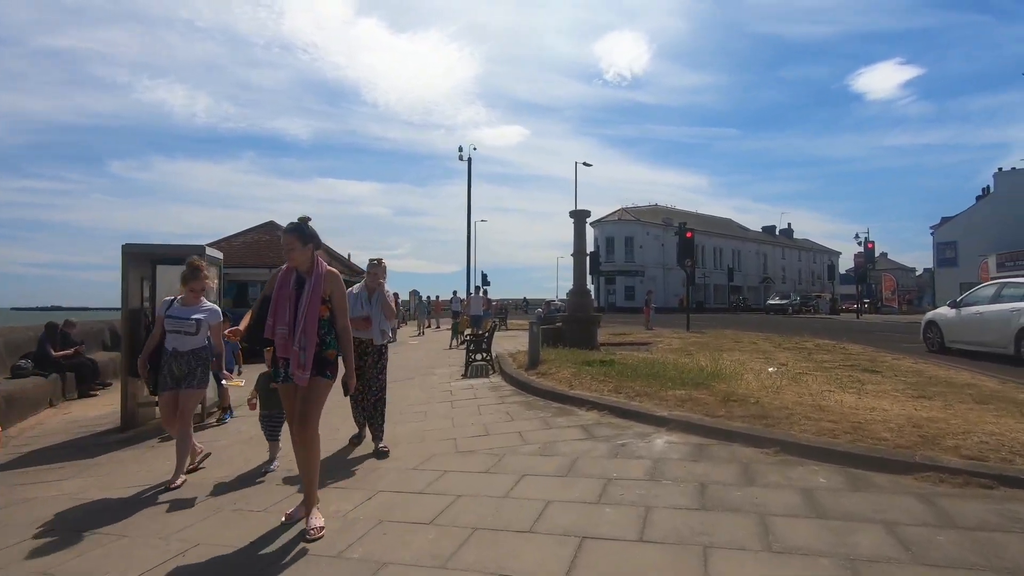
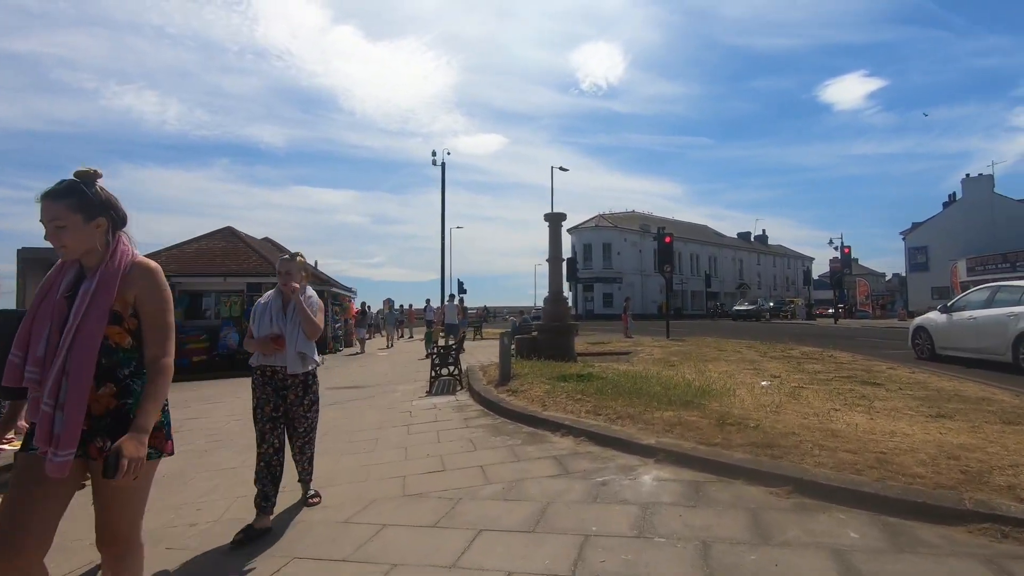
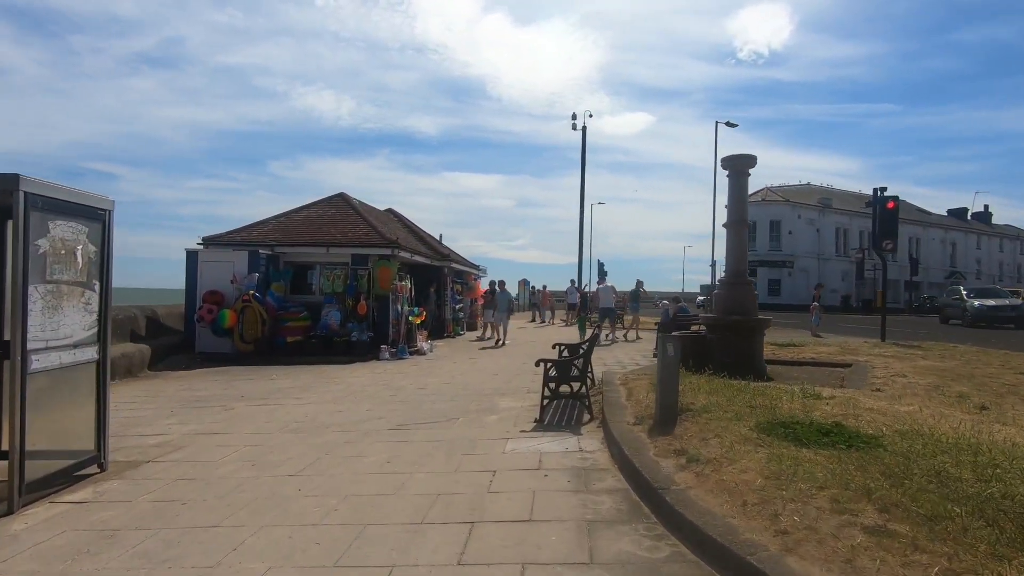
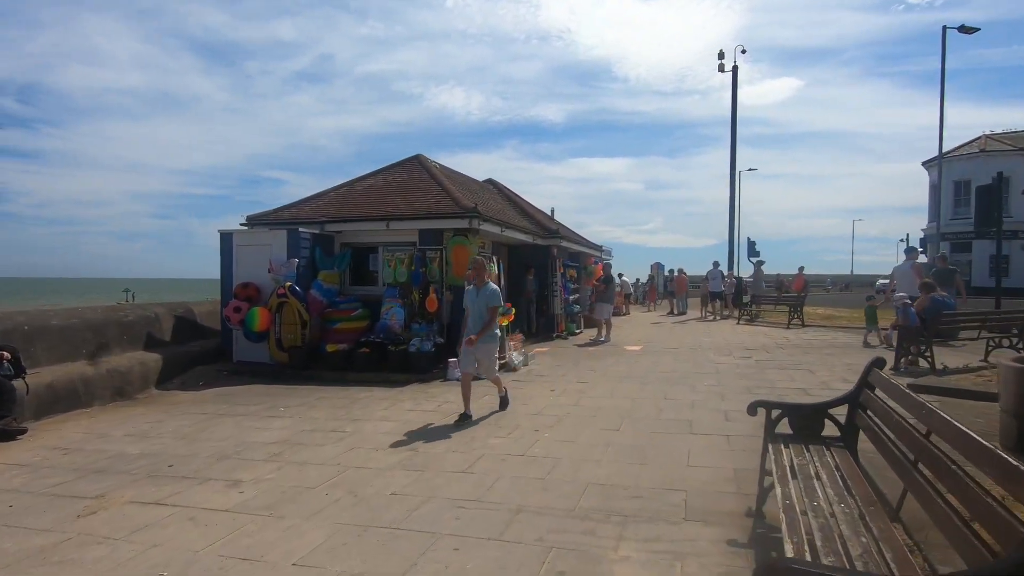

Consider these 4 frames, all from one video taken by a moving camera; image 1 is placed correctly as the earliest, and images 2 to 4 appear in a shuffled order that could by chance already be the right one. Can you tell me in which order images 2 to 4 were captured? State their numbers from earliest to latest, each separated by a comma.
2, 3, 4
